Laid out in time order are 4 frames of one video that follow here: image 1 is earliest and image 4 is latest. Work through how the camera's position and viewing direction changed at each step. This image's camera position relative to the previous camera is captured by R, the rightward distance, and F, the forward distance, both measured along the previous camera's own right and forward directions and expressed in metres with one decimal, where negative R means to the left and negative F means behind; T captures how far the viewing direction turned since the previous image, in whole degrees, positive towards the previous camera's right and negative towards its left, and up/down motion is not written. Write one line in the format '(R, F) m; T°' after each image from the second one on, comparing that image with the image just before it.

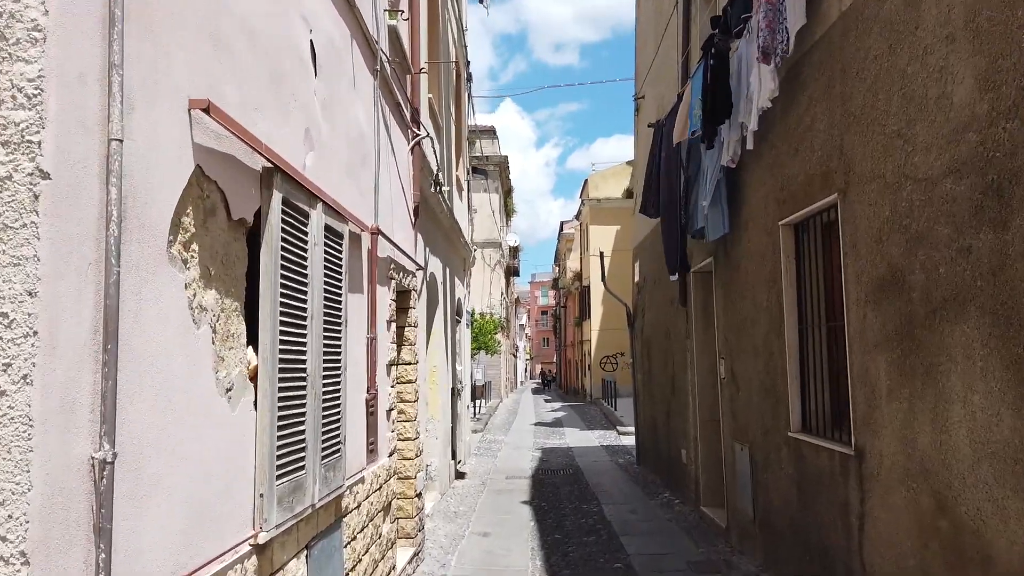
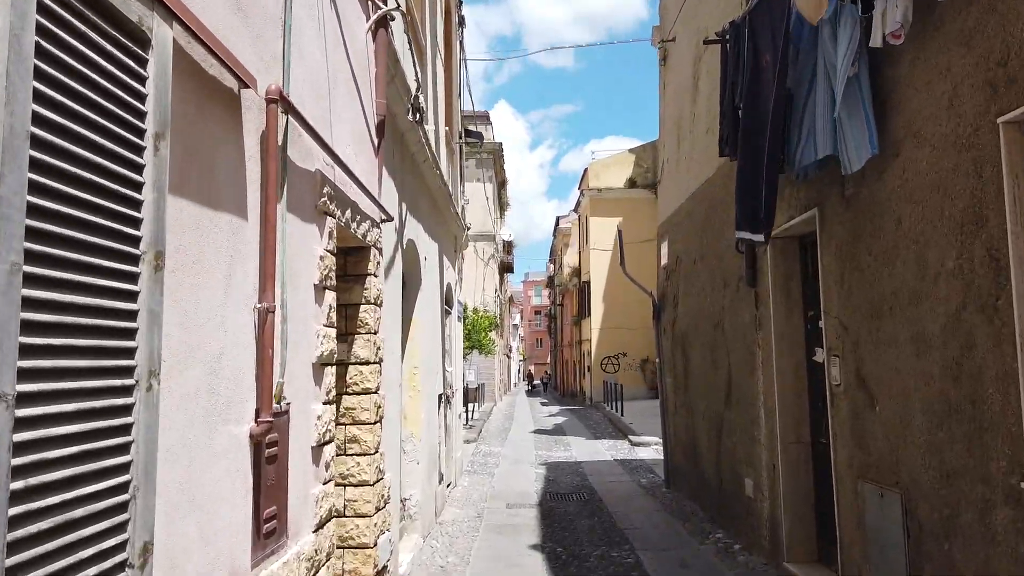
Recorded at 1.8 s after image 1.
(-0.1, +2.2) m; +1°
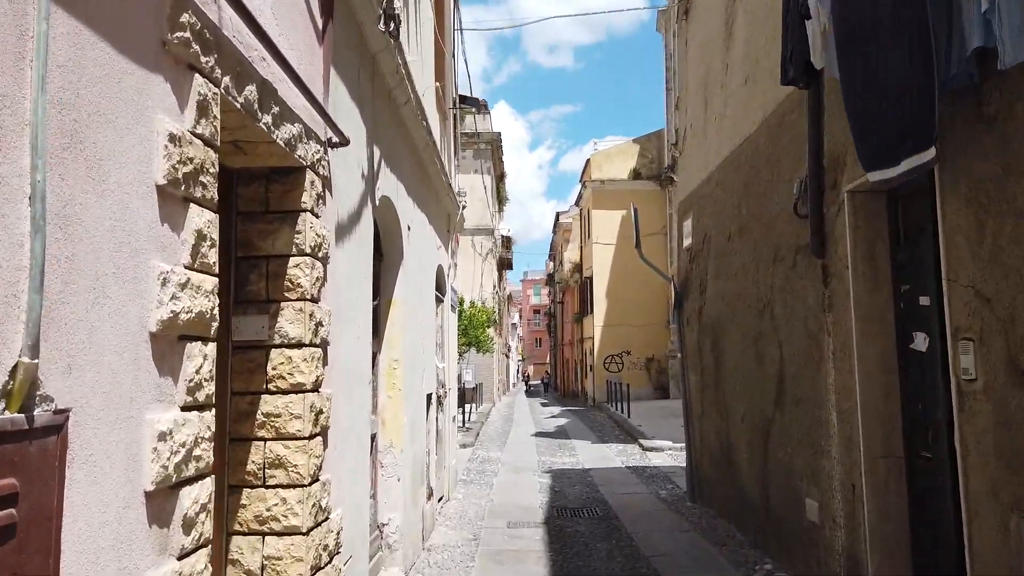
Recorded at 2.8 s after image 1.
(0.0, +1.3) m; 0°
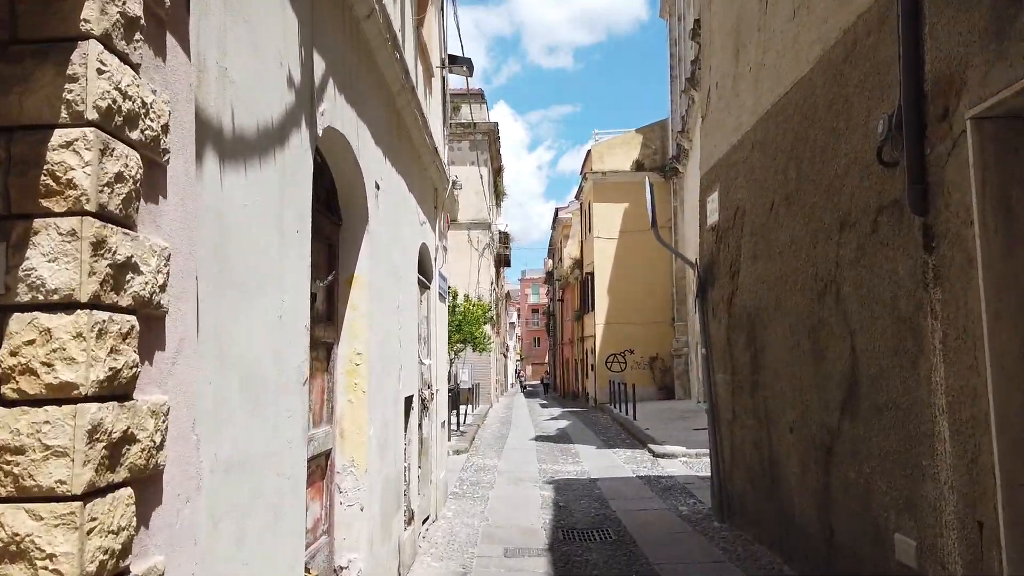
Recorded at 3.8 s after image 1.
(0.0, +1.2) m; 0°
